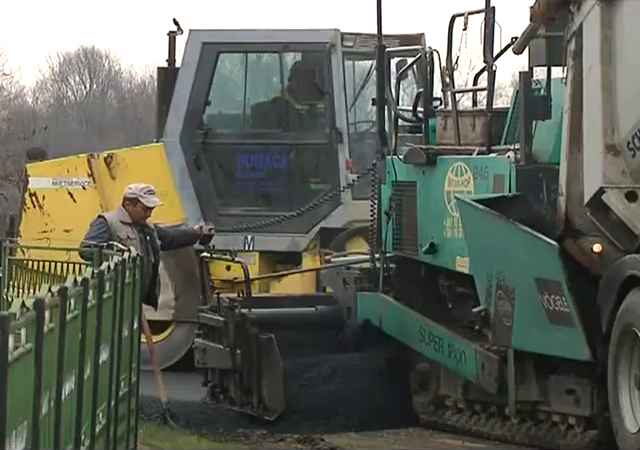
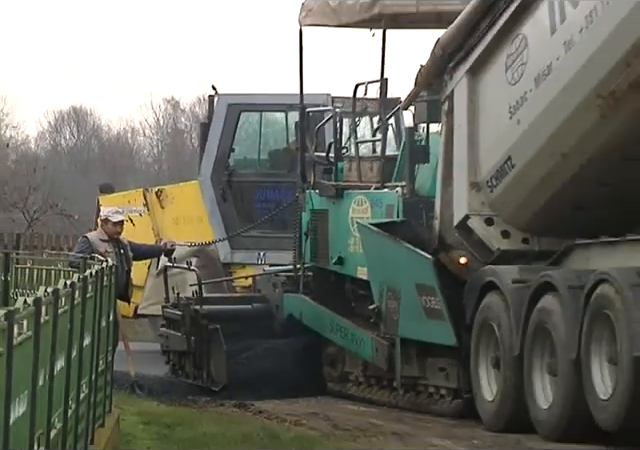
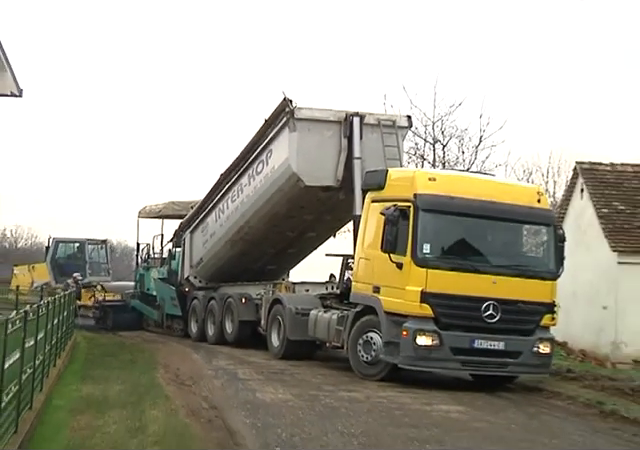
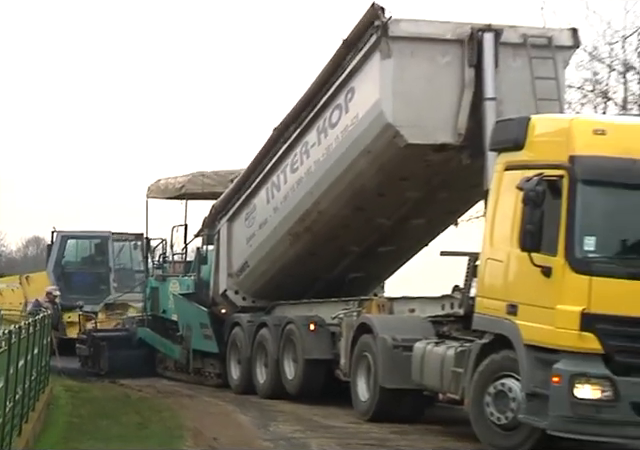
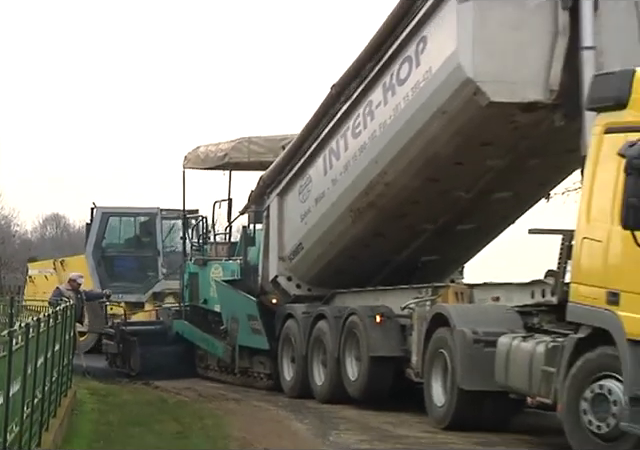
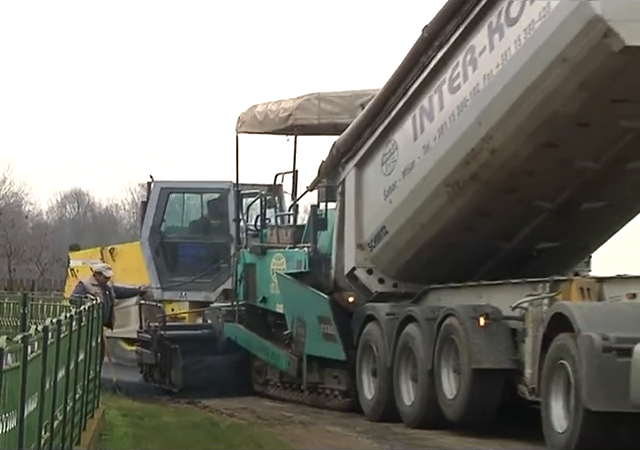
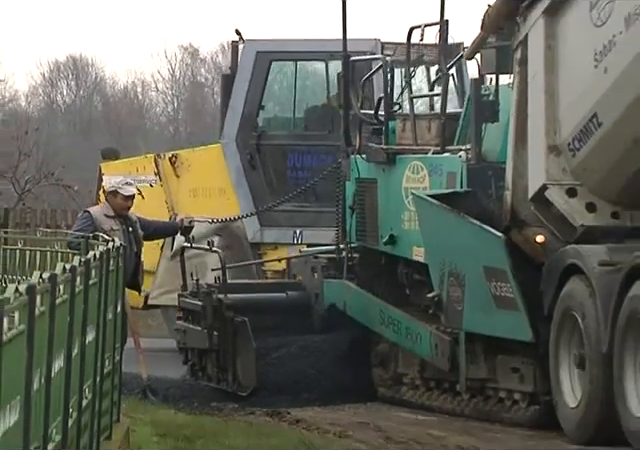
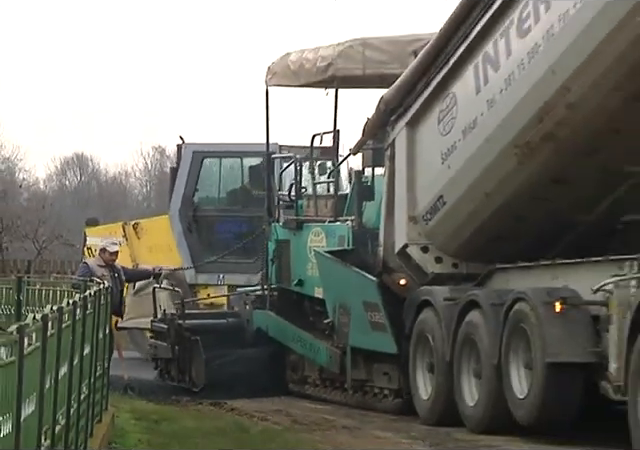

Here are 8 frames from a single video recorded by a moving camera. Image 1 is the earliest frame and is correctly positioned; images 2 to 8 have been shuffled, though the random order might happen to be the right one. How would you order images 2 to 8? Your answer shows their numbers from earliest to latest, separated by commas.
7, 2, 8, 6, 5, 4, 3
